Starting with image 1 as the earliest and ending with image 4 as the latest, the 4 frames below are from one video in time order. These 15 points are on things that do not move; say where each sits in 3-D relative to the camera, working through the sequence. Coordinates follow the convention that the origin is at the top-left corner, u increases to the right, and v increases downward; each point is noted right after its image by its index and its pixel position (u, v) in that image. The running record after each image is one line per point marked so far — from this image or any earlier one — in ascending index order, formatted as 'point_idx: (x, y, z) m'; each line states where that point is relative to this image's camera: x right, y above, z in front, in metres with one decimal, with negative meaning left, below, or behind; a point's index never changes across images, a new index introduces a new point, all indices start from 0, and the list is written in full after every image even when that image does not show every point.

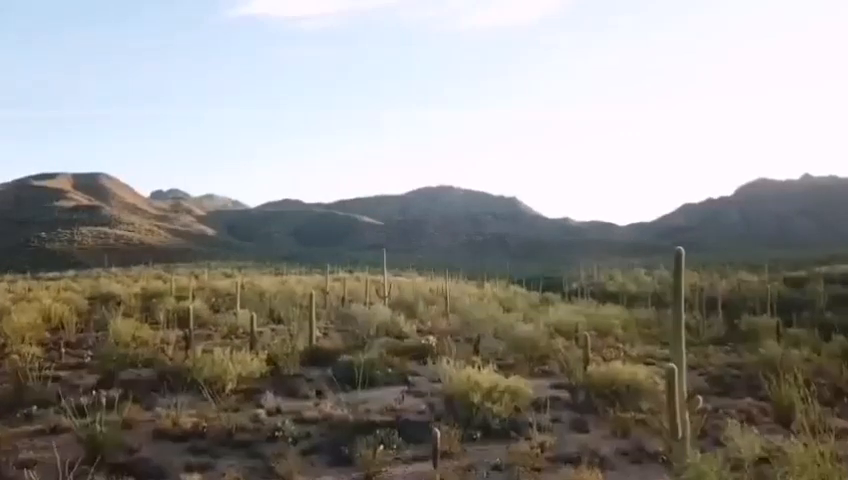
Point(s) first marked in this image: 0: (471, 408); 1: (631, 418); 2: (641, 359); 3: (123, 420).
0: (+0.6, -2.3, +11.3) m
1: (+2.8, -2.4, +11.3) m
2: (+4.7, -2.6, +18.4) m
3: (-3.9, -2.4, +11.0) m
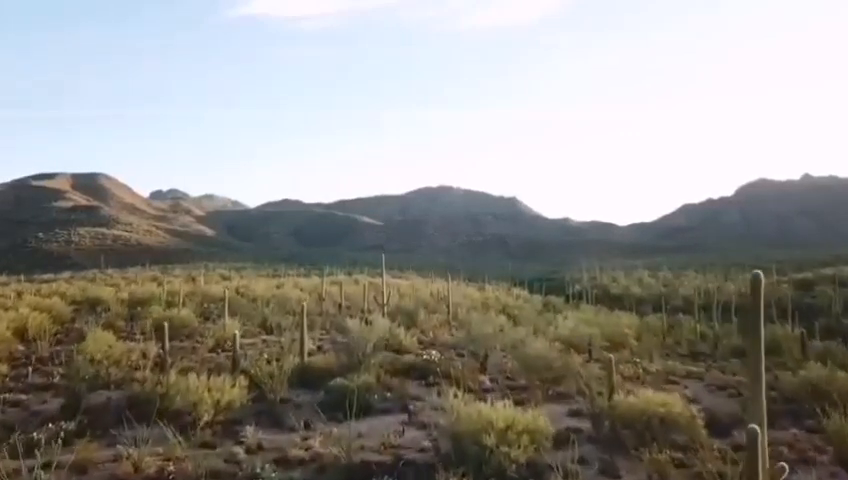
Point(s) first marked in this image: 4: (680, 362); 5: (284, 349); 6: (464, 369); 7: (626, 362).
0: (+0.7, -2.4, +9.7) m
1: (+2.8, -2.5, +9.7) m
2: (+4.8, -2.7, +16.8) m
3: (-3.9, -2.5, +9.4) m
4: (+6.1, -2.9, +20.0) m
5: (-3.1, -2.4, +18.6) m
6: (+0.7, -2.4, +15.7) m
7: (+4.5, -2.7, +18.6) m
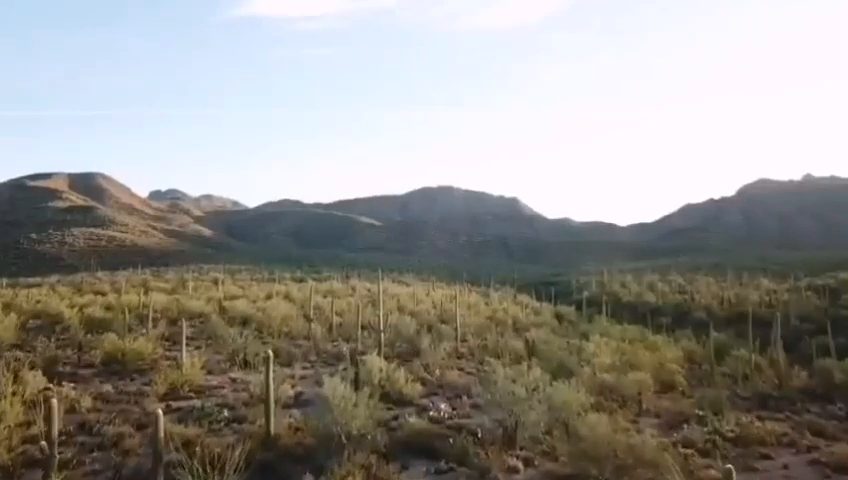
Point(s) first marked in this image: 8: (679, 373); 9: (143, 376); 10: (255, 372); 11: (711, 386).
0: (+0.8, -2.8, +5.5) m
1: (+2.9, -2.9, +5.5) m
2: (+4.9, -3.1, +12.6) m
3: (-3.8, -2.9, +5.3) m
4: (+6.3, -3.3, +15.9) m
5: (-3.0, -2.8, +14.4) m
6: (+0.9, -2.8, +11.5) m
7: (+4.6, -3.1, +14.4) m
8: (+6.0, -3.1, +19.8) m
9: (-6.2, -3.0, +18.4) m
10: (-3.8, -3.0, +18.7) m
11: (+6.7, -3.4, +19.6) m
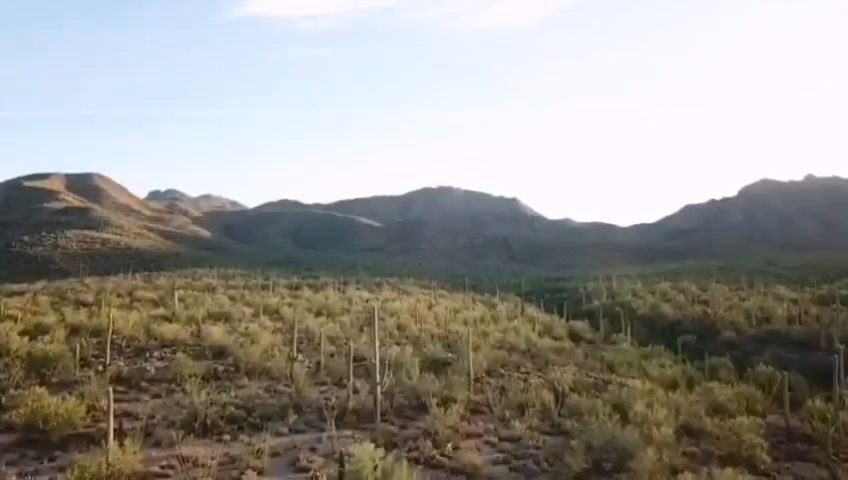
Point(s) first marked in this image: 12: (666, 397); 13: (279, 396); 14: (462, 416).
0: (+0.9, -3.4, +1.2) m
1: (+3.1, -3.5, +1.2) m
2: (+5.0, -3.8, +8.3) m
3: (-3.6, -3.5, +0.9) m
4: (+6.4, -3.9, +11.5) m
5: (-2.9, -3.4, +10.0) m
6: (+1.0, -3.4, +7.2) m
7: (+4.7, -3.7, +10.0) m
8: (+6.2, -3.8, +15.4) m
9: (-6.1, -3.6, +14.0) m
10: (-3.6, -3.6, +14.3) m
11: (+6.8, -4.0, +15.2) m
12: (+5.7, -3.6, +19.7) m
13: (-3.3, -3.6, +19.5) m
14: (+0.8, -3.7, +17.8) m
